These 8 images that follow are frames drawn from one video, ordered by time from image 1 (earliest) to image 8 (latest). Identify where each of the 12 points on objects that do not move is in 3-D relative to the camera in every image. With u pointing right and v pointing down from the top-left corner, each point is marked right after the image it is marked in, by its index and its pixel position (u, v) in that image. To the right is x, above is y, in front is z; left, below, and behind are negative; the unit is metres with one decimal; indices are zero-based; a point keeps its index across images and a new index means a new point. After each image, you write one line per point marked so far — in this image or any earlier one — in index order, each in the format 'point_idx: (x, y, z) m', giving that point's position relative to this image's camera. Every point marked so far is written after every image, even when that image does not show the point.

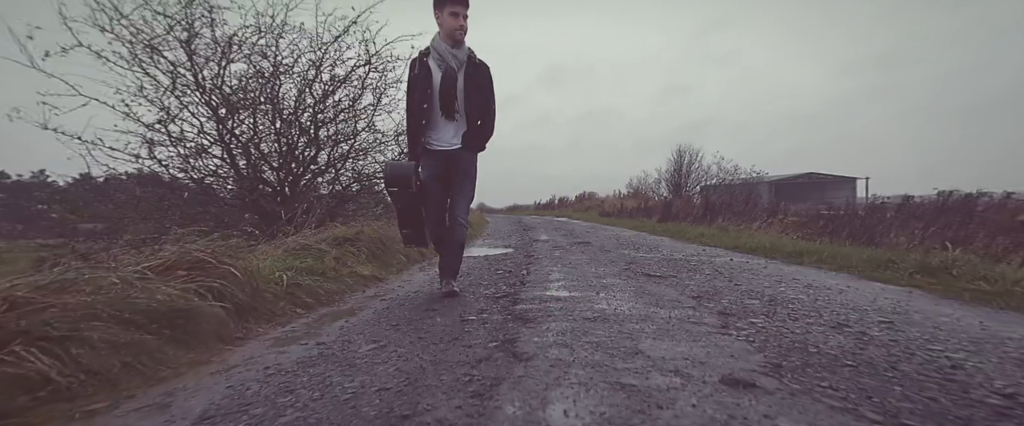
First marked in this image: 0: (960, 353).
0: (+2.0, -0.6, +1.8) m
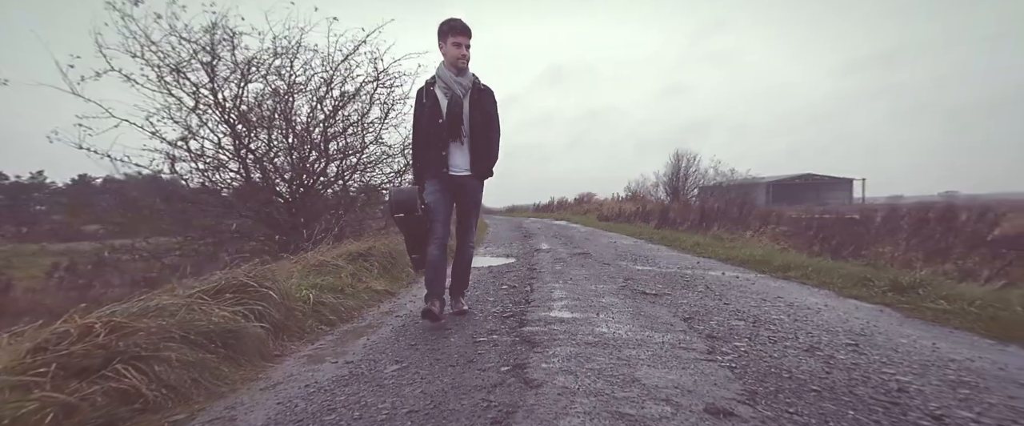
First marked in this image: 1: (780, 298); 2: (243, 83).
0: (+2.0, -0.8, +2.0) m
1: (+2.6, -0.8, +3.8) m
2: (-4.5, +2.2, +6.7) m
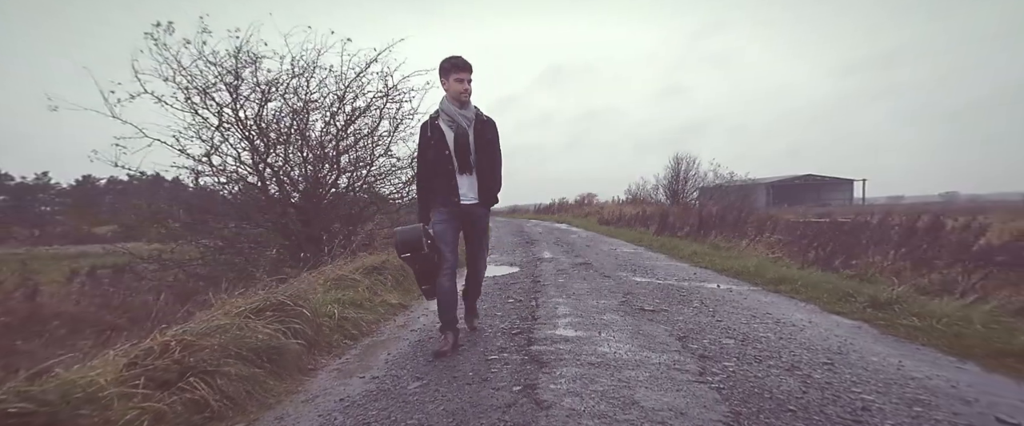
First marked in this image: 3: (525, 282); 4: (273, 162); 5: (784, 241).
0: (+2.1, -1.0, +2.3) m
1: (+2.7, -1.0, +4.1) m
2: (-4.5, +2.0, +7.0) m
3: (+0.2, -1.1, +6.5) m
4: (-5.1, +1.1, +8.5) m
5: (+7.0, -0.7, +10.3) m
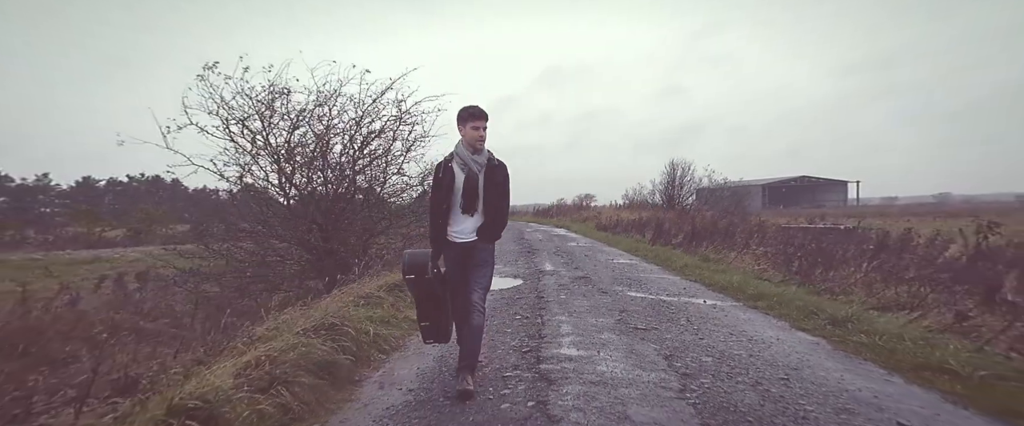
0: (+2.2, -1.4, +2.9) m
1: (+2.8, -1.4, +4.7) m
2: (-4.4, +1.6, +7.6) m
3: (+0.3, -1.5, +7.1) m
4: (-5.0, +0.7, +9.1) m
5: (+7.1, -1.1, +10.9) m
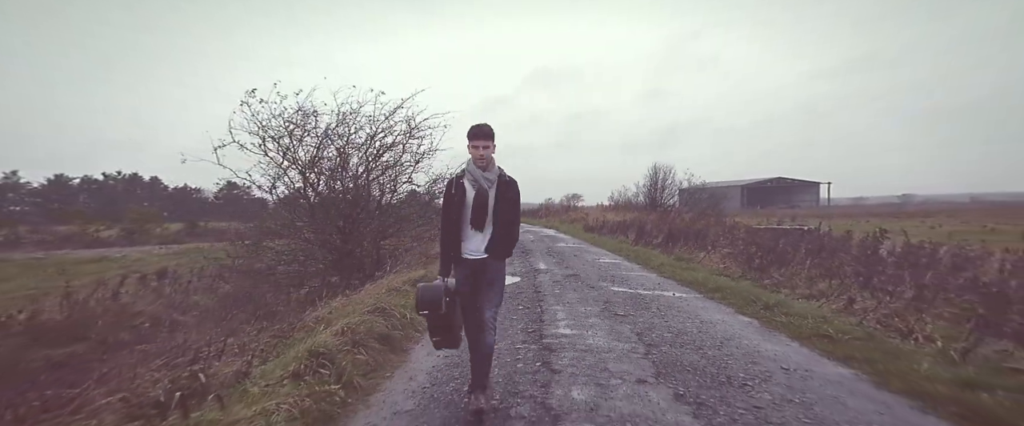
0: (+2.4, -1.6, +4.3) m
1: (+2.9, -1.6, +6.1) m
2: (-4.4, +1.4, +8.7) m
3: (+0.3, -1.7, +8.4) m
4: (-5.0, +0.6, +10.2) m
5: (+7.0, -1.2, +12.5) m
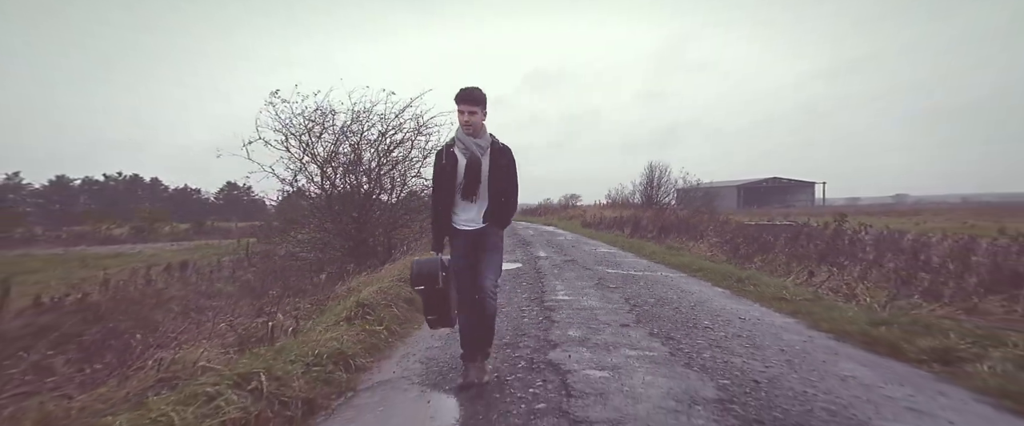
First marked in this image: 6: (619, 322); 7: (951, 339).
0: (+2.5, -1.3, +5.2) m
1: (+3.0, -1.3, +7.0) m
2: (-4.3, +1.7, +9.6) m
3: (+0.4, -1.4, +9.3) m
4: (-4.9, +0.8, +11.1) m
5: (+7.1, -1.0, +13.4) m
6: (+1.3, -1.3, +4.8) m
7: (+4.0, -1.1, +3.5) m
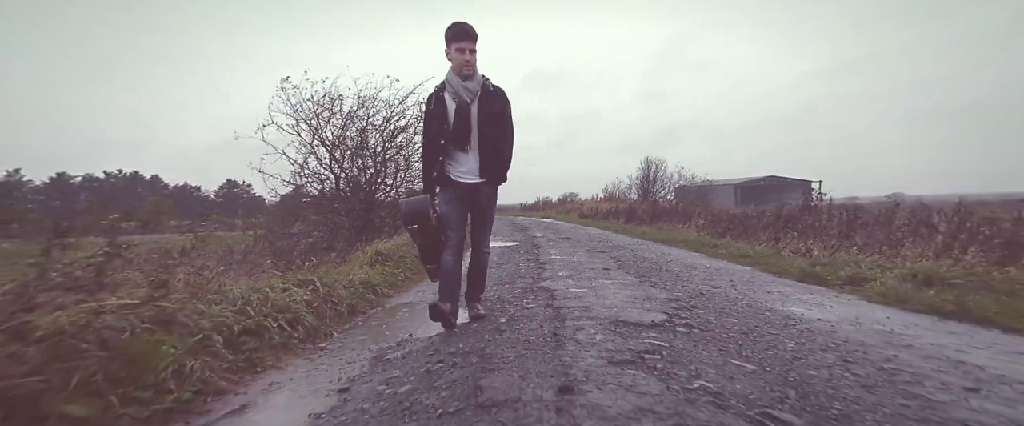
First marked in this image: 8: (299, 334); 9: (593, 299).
0: (+2.5, -0.8, +6.0) m
1: (+3.0, -0.8, +7.9) m
2: (-4.3, +2.2, +10.4) m
3: (+0.4, -0.9, +10.1) m
4: (-4.9, +1.4, +11.9) m
5: (+7.1, -0.5, +14.2) m
6: (+1.3, -0.8, +5.6) m
7: (+3.9, -0.6, +4.4) m
8: (-1.5, -0.9, +2.8) m
9: (+0.7, -0.8, +3.6) m
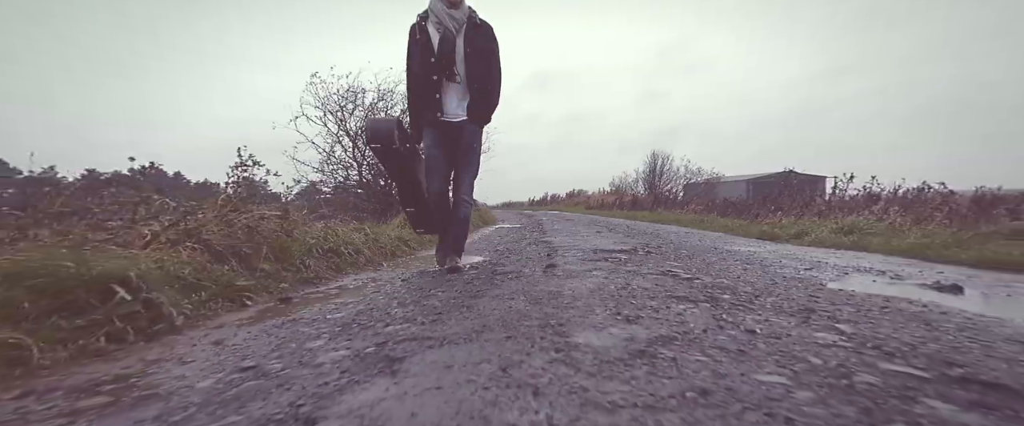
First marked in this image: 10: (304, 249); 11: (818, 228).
0: (+2.6, -0.4, +7.0) m
1: (+3.2, -0.4, +8.8) m
2: (-4.0, +2.7, +11.6) m
3: (+0.7, -0.4, +11.1) m
4: (-4.6, +1.9, +13.1) m
5: (+7.5, 0.0, +15.0) m
6: (+1.4, -0.4, +6.6) m
7: (+4.1, -0.2, +5.3) m
8: (-1.5, -0.5, +3.9) m
9: (+0.8, -0.4, +4.6) m
10: (-1.6, -0.3, +3.1) m
11: (+3.9, -0.2, +5.0) m
